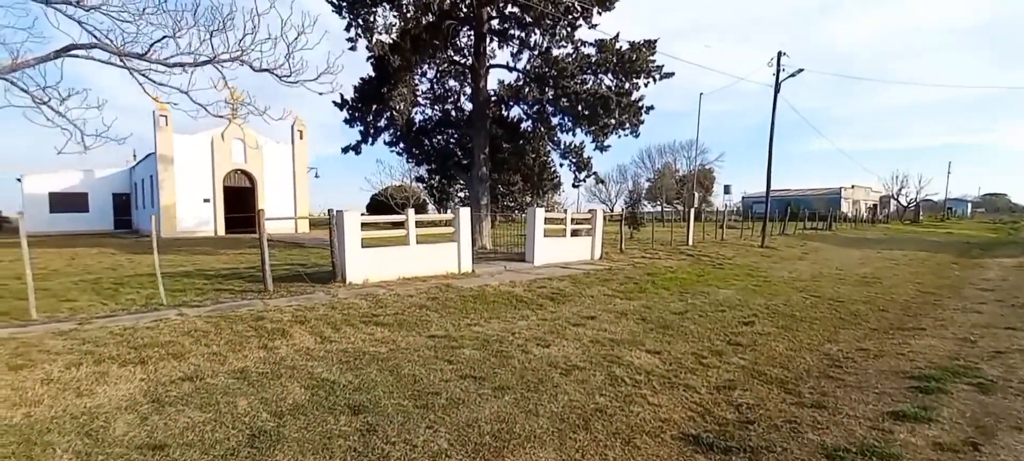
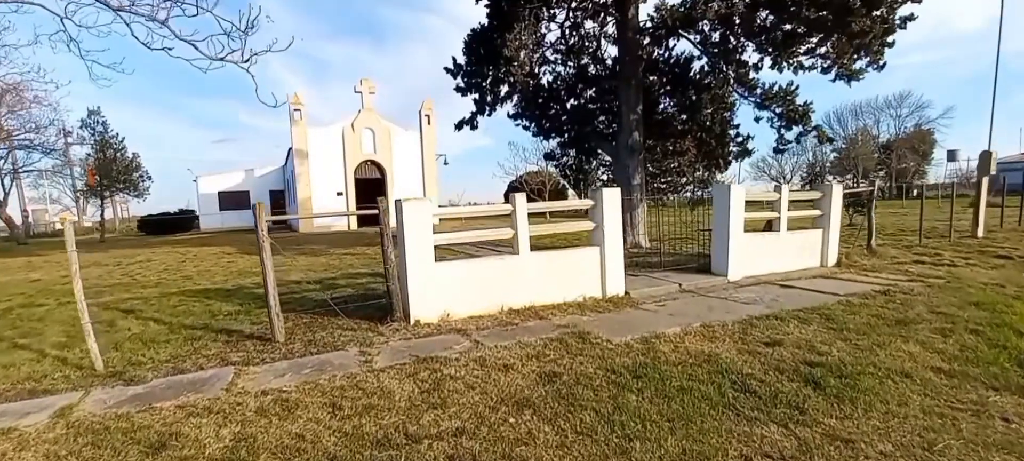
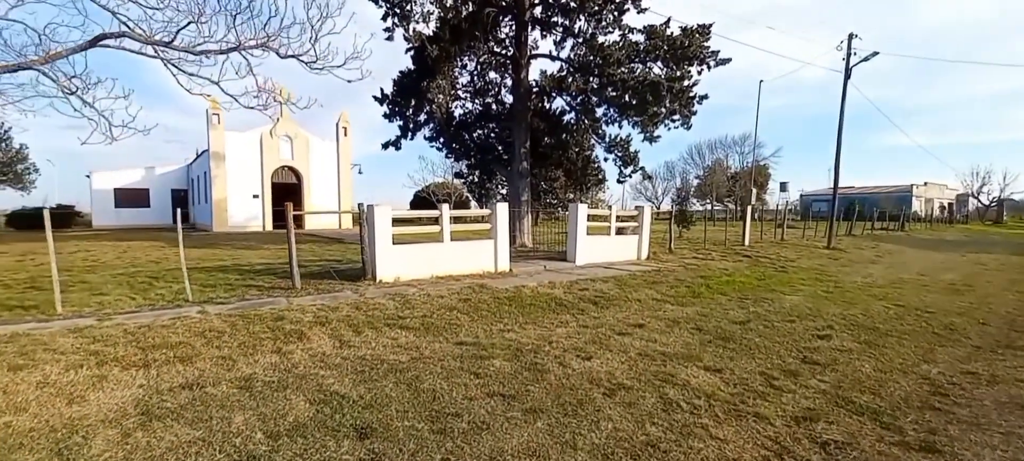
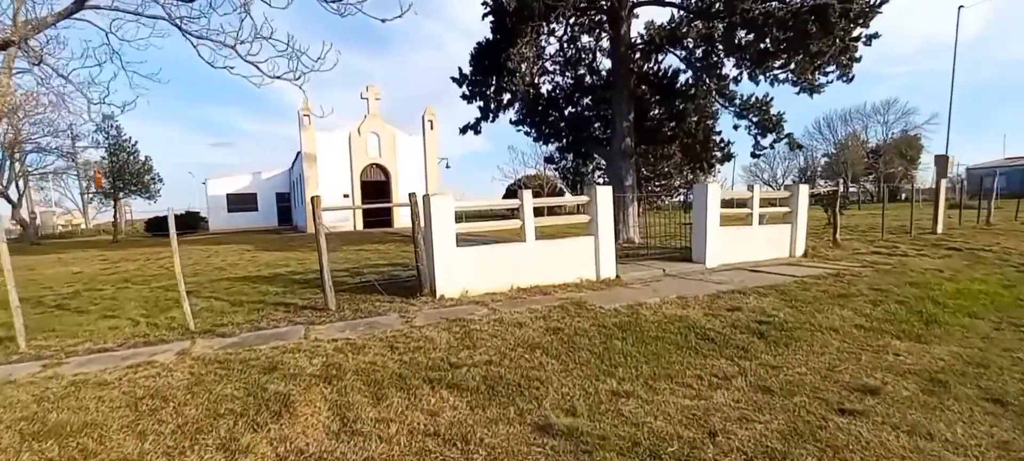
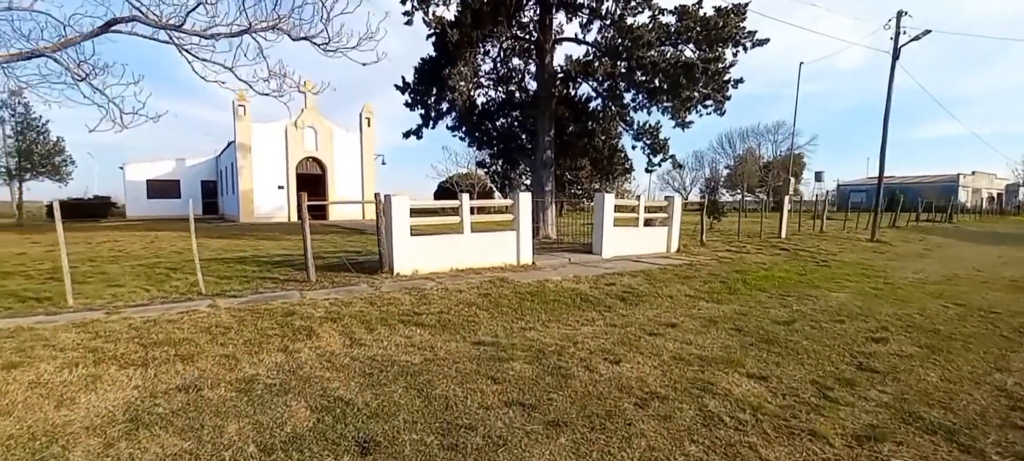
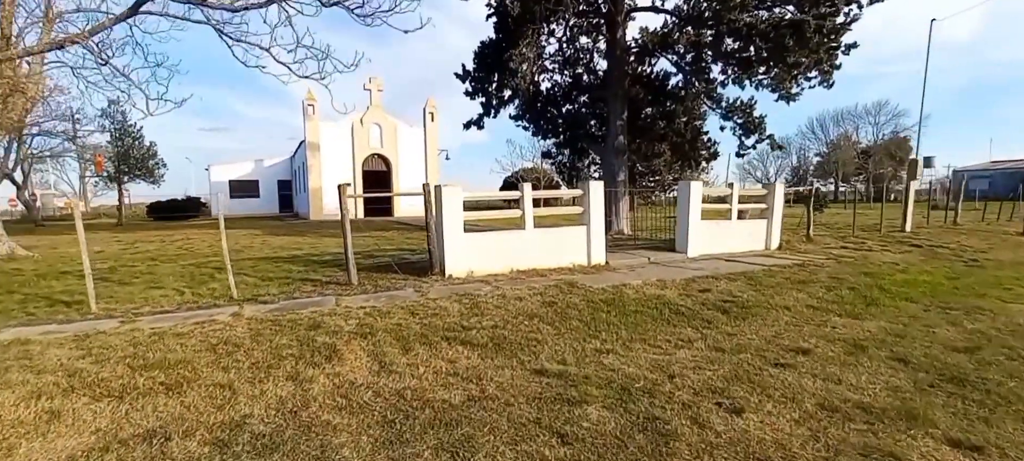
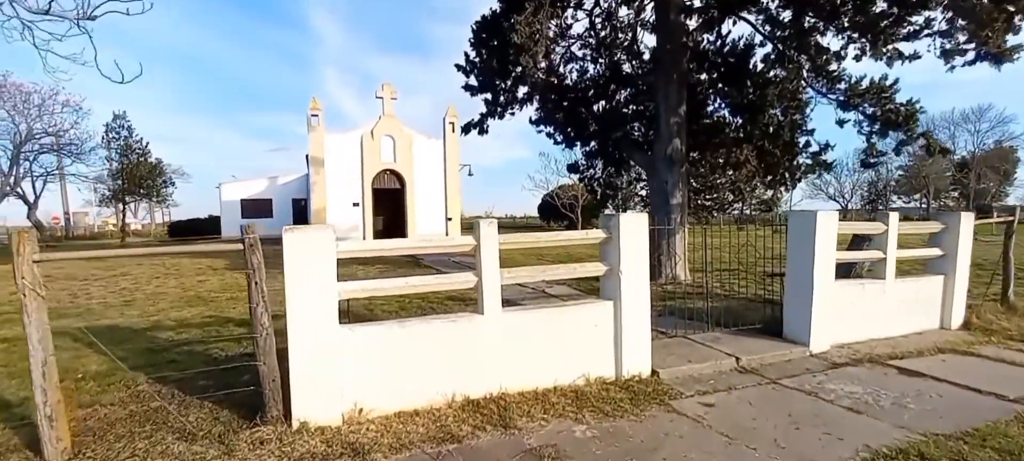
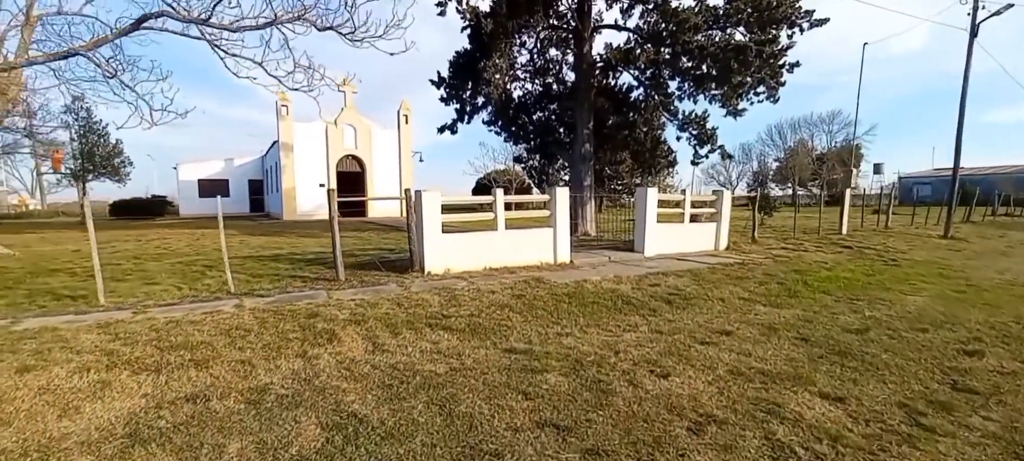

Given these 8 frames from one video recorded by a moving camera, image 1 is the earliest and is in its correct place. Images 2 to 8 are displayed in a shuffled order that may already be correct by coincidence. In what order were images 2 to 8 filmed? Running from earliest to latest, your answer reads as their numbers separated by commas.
3, 5, 8, 6, 4, 2, 7
